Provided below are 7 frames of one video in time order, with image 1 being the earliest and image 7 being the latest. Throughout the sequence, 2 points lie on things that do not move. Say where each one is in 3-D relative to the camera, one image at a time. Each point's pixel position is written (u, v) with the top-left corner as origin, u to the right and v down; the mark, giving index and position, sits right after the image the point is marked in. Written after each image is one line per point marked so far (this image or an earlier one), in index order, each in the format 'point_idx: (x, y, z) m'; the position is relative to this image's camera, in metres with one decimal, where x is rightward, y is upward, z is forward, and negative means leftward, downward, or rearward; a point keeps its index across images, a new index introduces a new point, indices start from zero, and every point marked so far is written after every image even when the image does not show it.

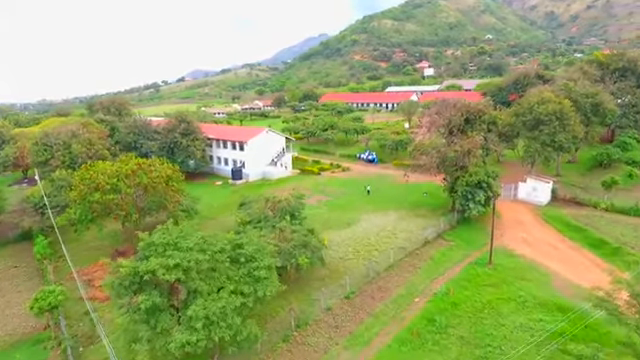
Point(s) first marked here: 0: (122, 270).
0: (-9.7, -4.4, +19.1) m
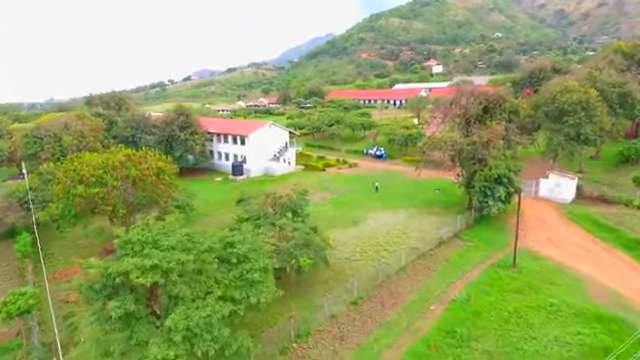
0: (-9.6, -3.8, +16.5) m
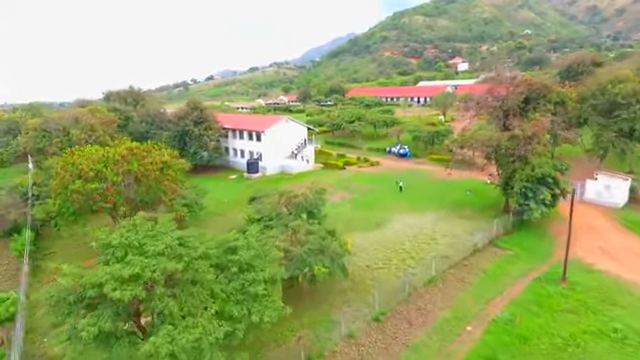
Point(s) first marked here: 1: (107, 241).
0: (-9.0, -3.6, +14.0) m
1: (-8.0, -2.3, +14.7) m
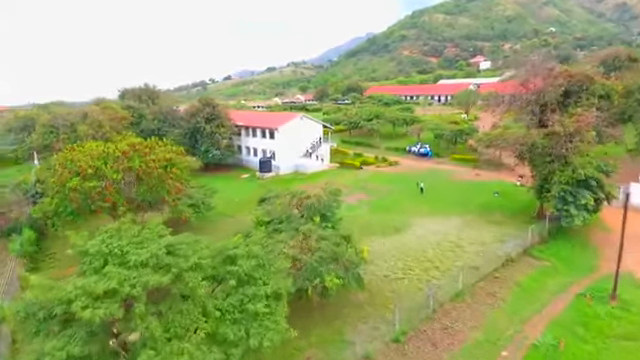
0: (-8.7, -3.5, +12.1) m
1: (-7.6, -2.2, +12.7) m
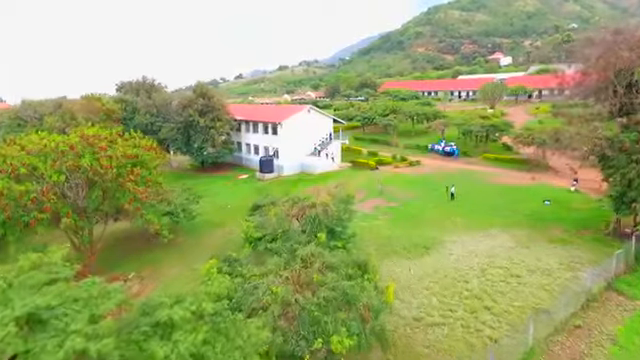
0: (-8.8, -3.6, +6.1) m
1: (-7.7, -2.4, +6.7) m
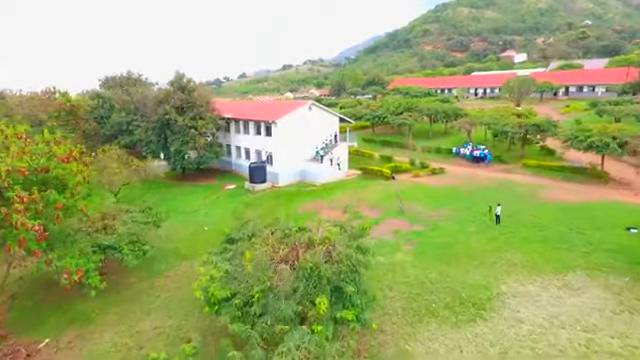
0: (-9.0, -4.5, -1.1) m
1: (-7.8, -3.3, -0.5) m
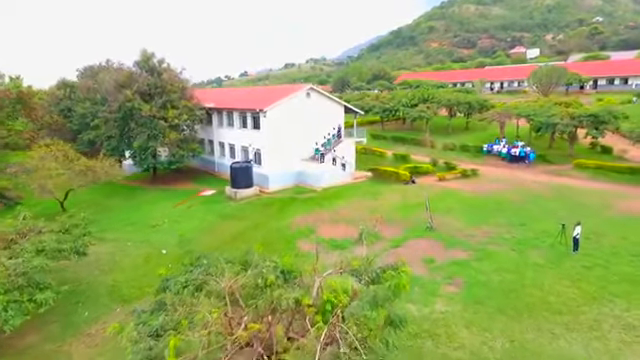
0: (-9.2, -4.8, -8.0) m
1: (-8.0, -3.5, -7.4) m
